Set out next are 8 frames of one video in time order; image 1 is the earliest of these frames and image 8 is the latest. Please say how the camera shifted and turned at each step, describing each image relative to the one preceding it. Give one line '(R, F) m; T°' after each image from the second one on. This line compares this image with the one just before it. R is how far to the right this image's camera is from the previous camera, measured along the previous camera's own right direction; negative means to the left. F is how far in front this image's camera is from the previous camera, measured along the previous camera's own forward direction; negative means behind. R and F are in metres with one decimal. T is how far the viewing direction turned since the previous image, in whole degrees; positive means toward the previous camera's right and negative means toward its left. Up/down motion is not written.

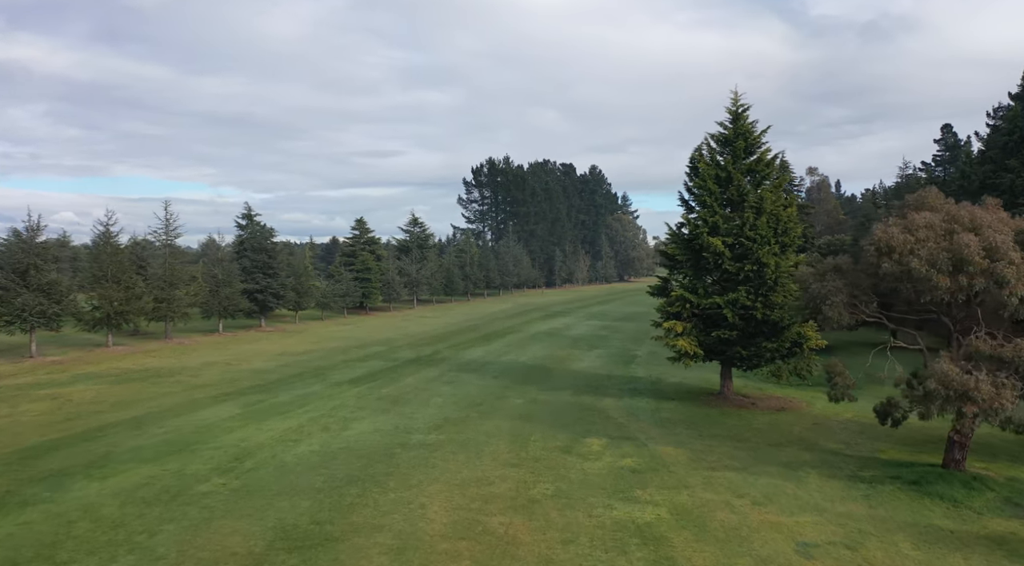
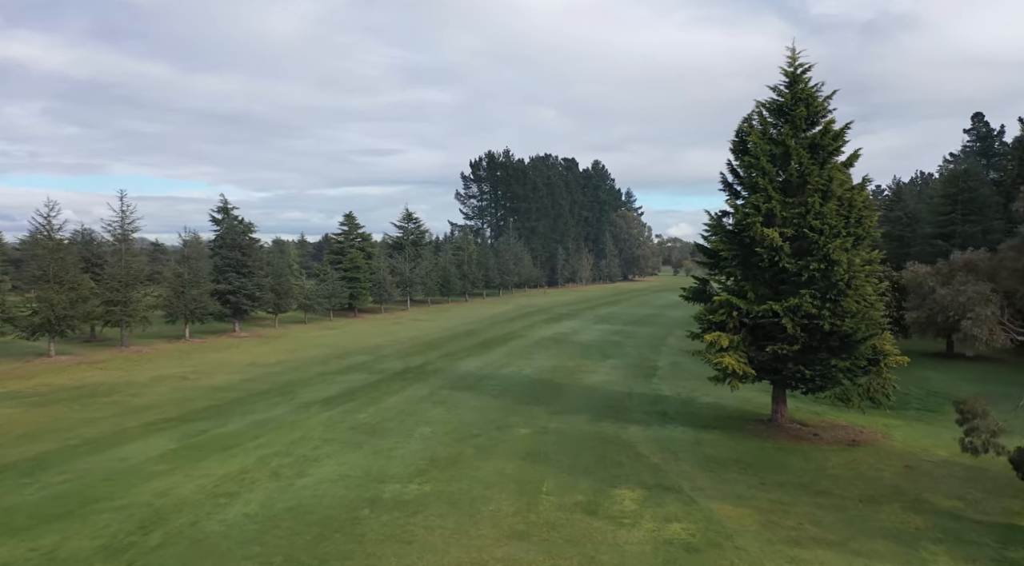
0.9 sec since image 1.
(-0.1, +3.4) m; 0°
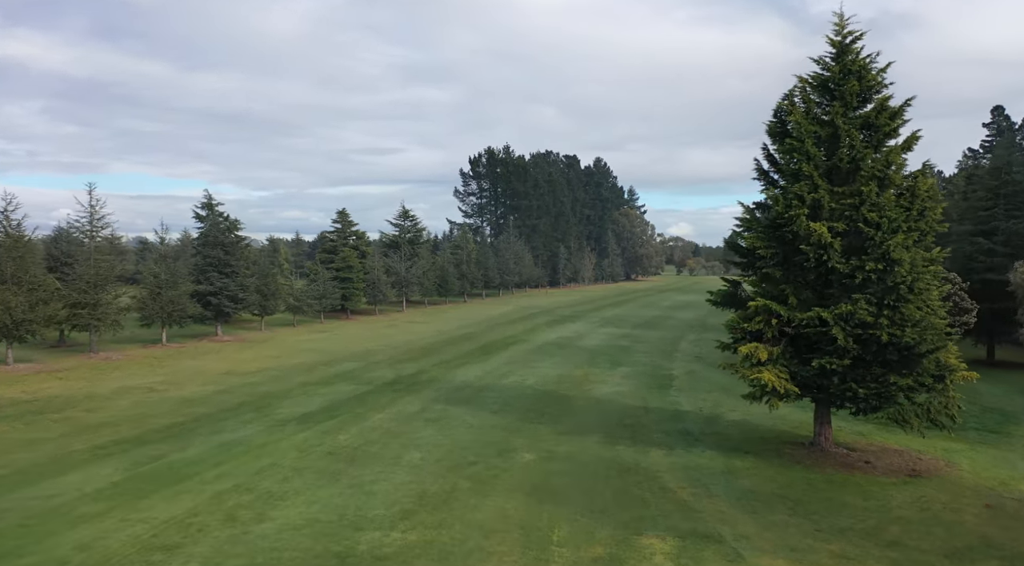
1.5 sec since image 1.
(-0.1, +2.0) m; 0°
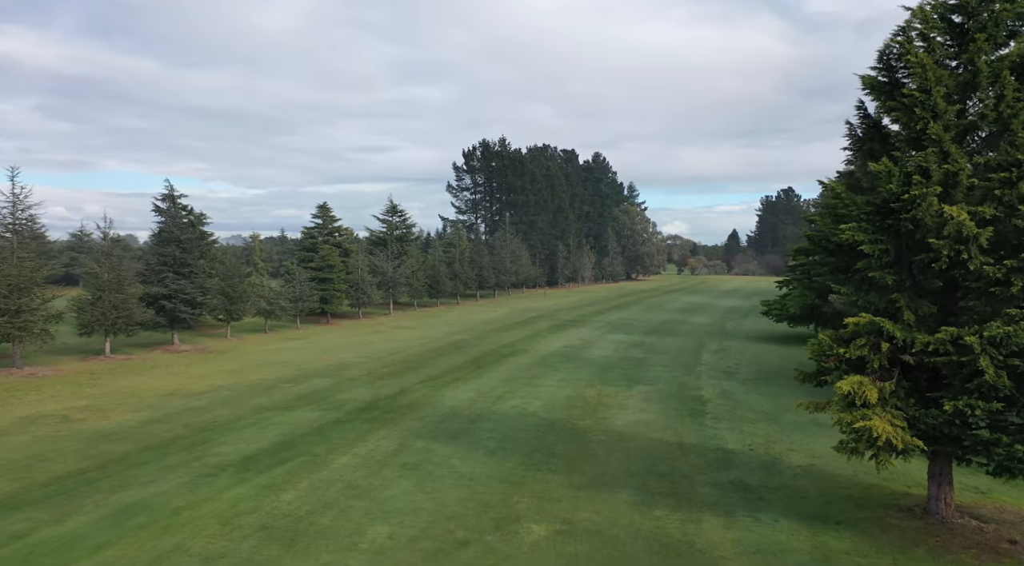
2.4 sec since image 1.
(-0.1, +3.5) m; 0°
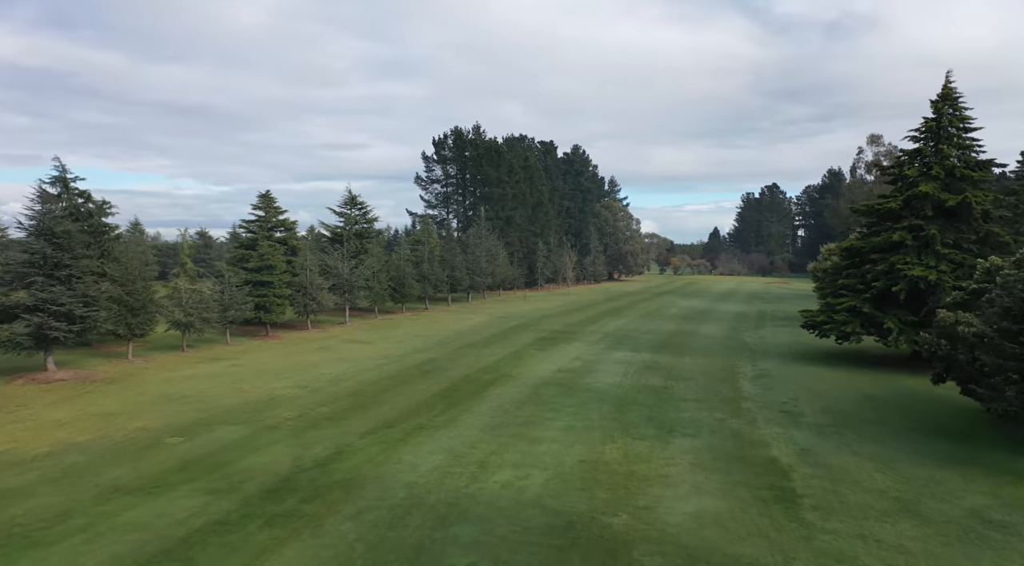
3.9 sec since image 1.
(-0.3, +5.7) m; +2°
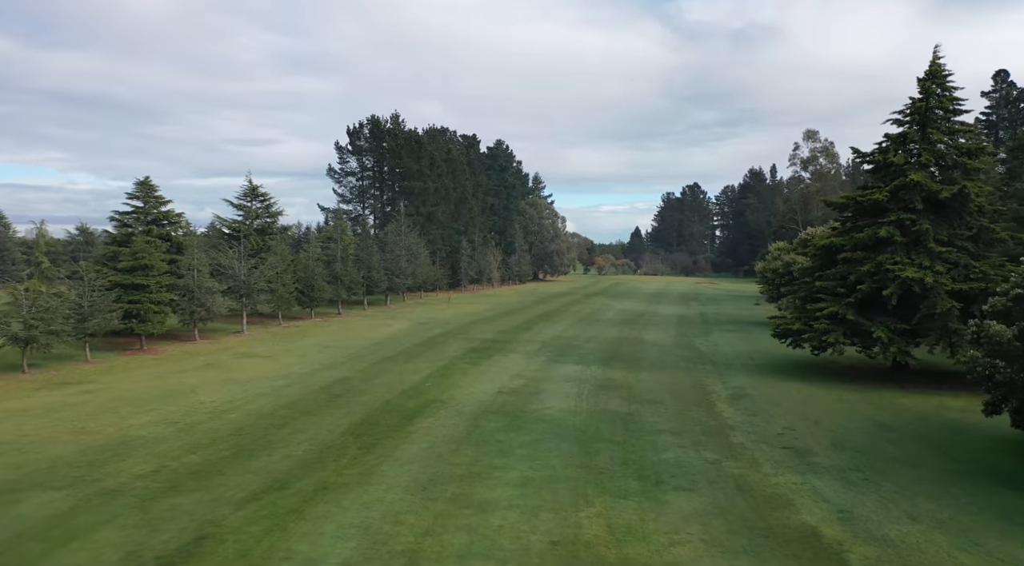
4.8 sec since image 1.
(-0.3, +3.7) m; +7°
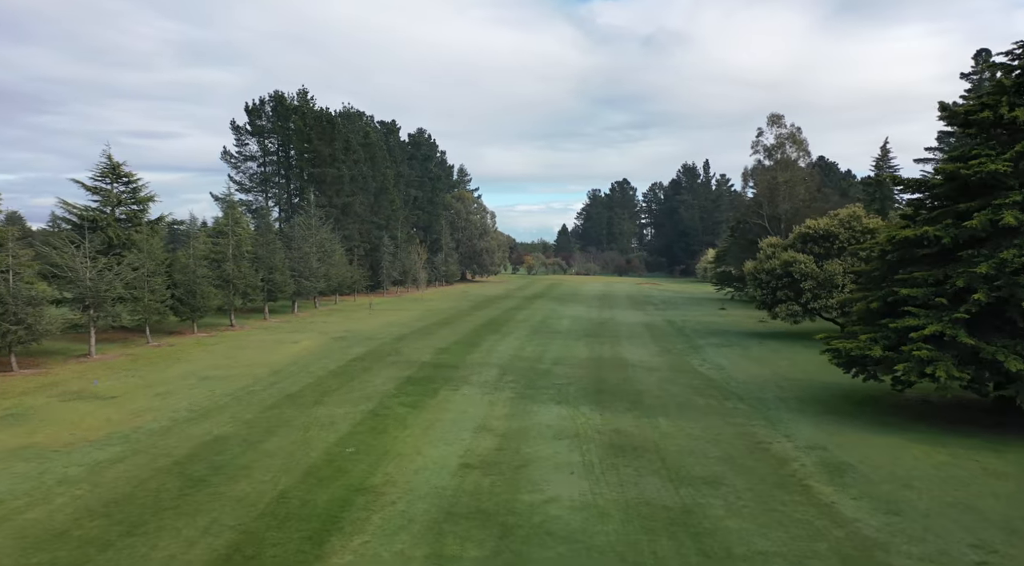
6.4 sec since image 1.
(-0.9, +6.4) m; +7°
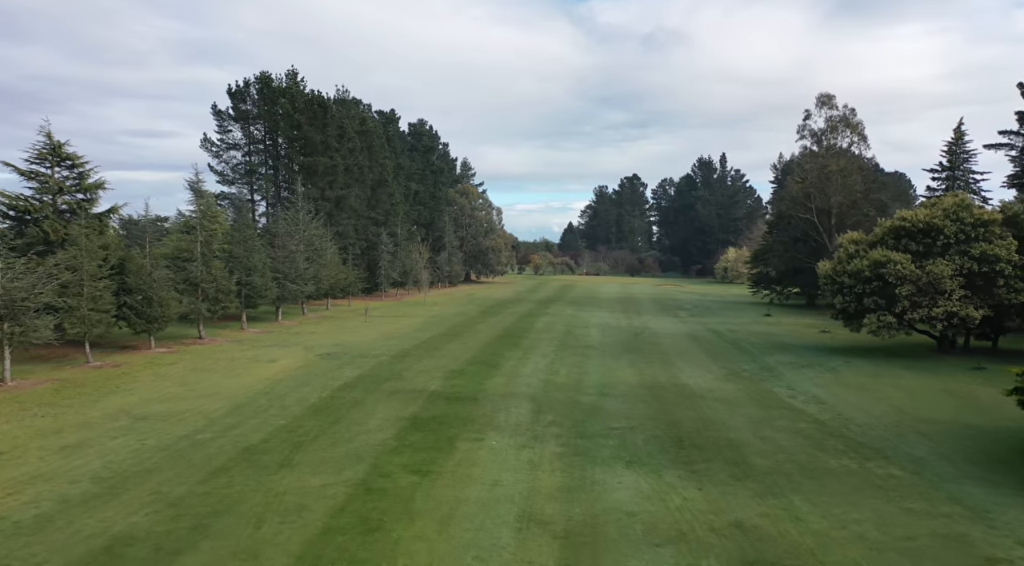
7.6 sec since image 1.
(-0.8, +4.8) m; 0°
